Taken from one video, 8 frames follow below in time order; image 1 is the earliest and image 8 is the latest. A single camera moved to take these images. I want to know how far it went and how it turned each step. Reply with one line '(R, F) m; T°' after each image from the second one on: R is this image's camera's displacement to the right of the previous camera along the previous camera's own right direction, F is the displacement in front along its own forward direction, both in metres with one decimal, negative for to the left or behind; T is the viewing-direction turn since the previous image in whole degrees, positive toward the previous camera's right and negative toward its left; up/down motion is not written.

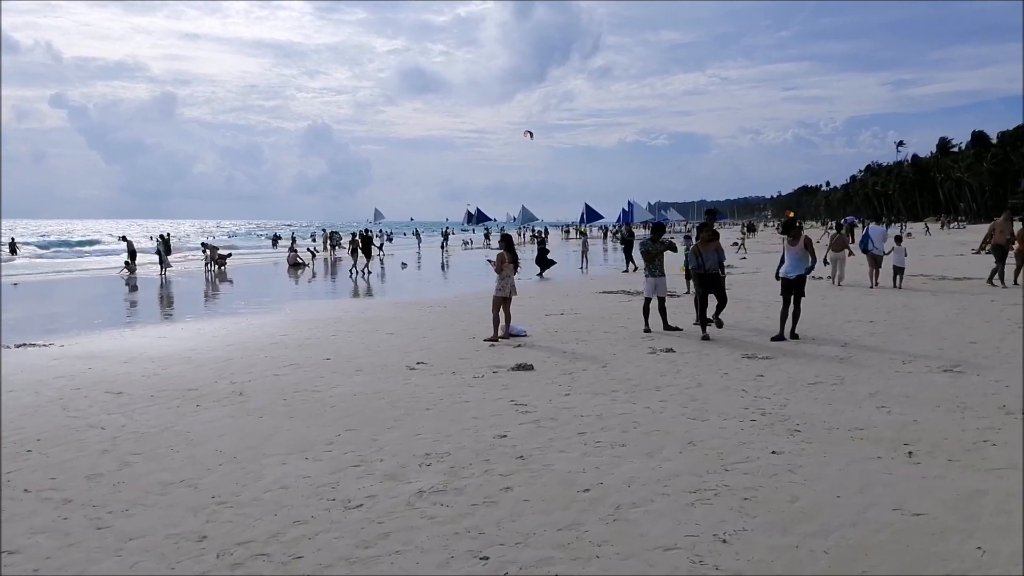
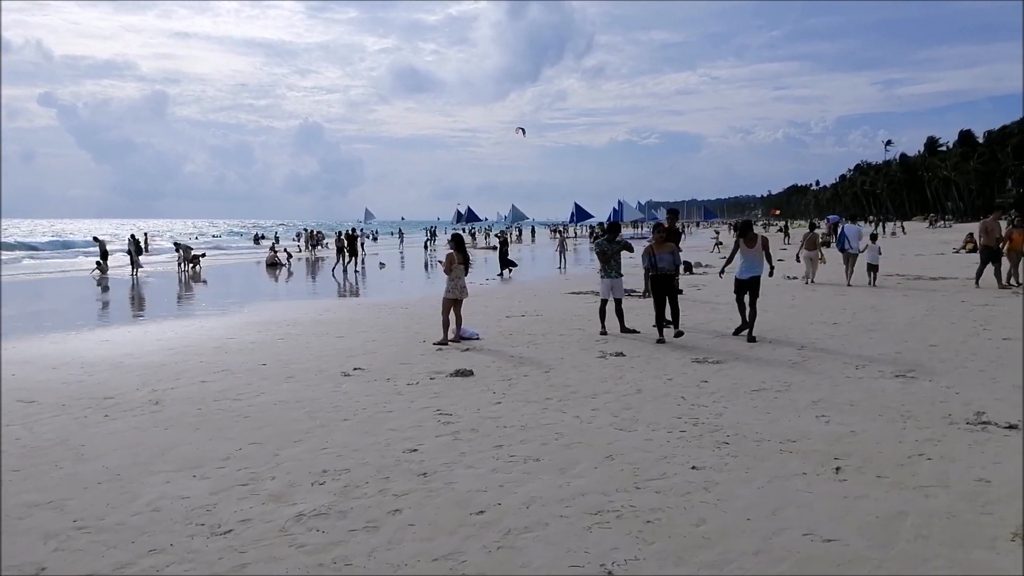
(+0.5, +0.3) m; +1°
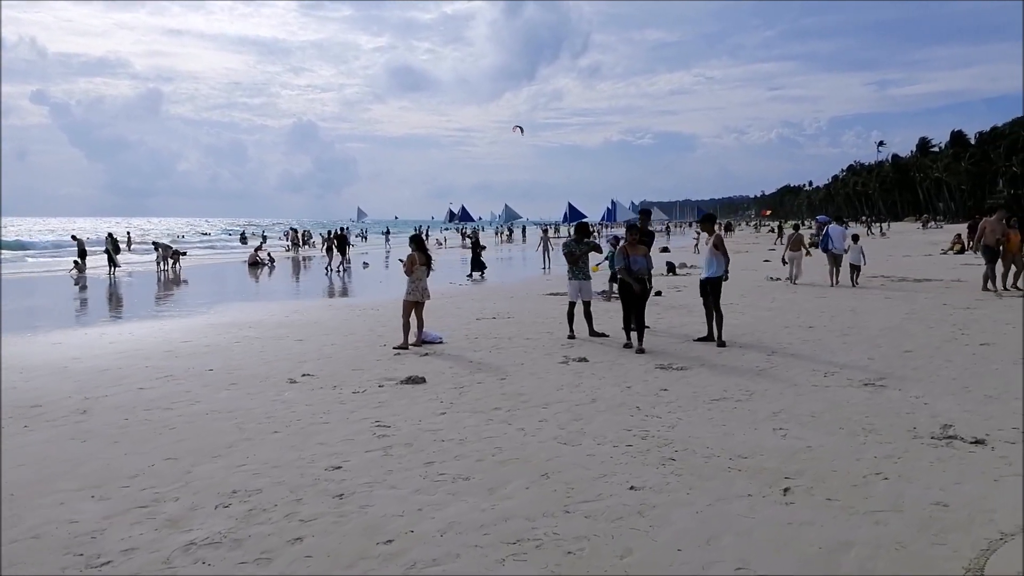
(+0.4, +0.3) m; 0°
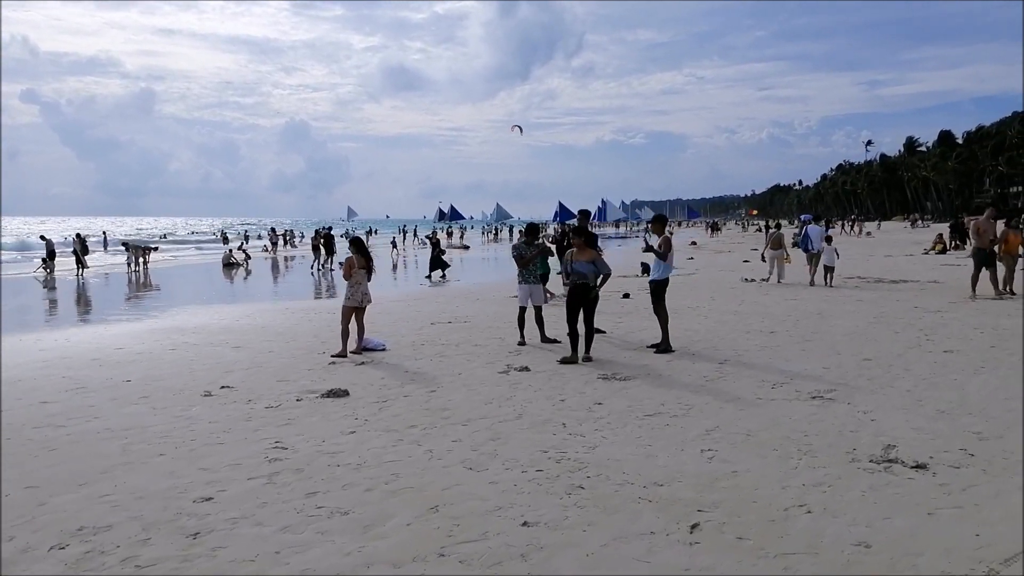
(+0.6, +0.4) m; +1°
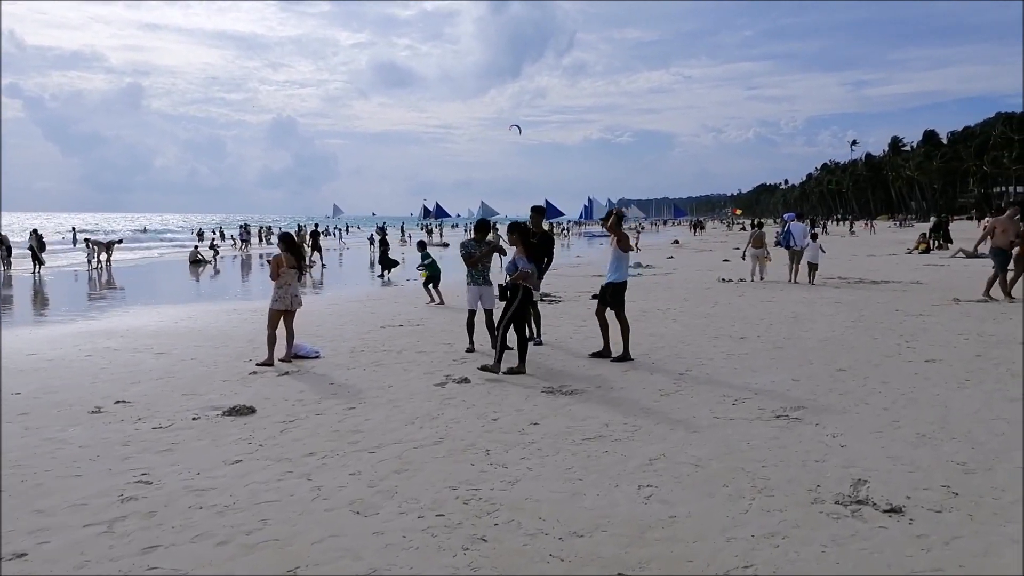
(+0.5, +0.8) m; +1°
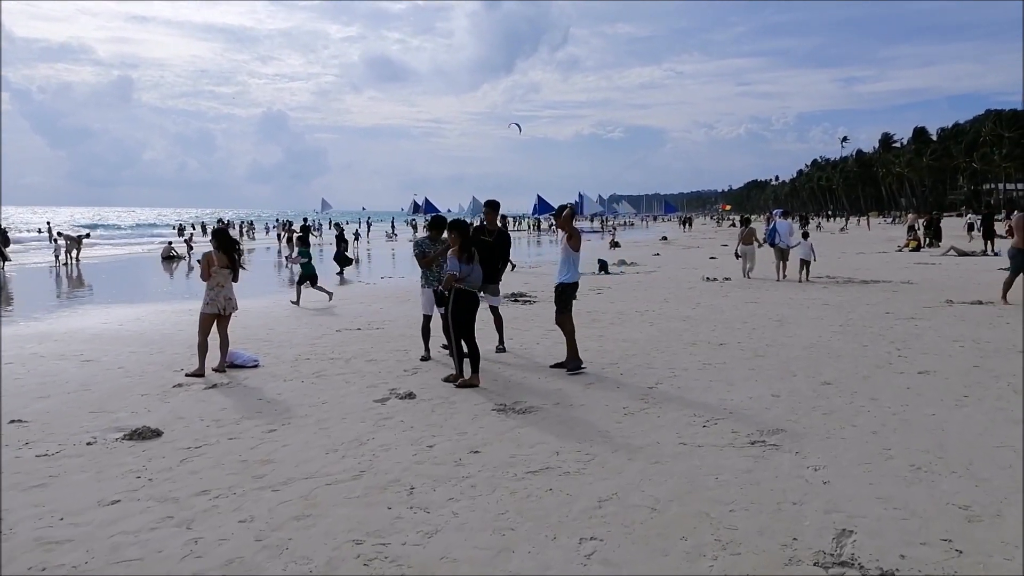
(+0.3, +0.7) m; +1°
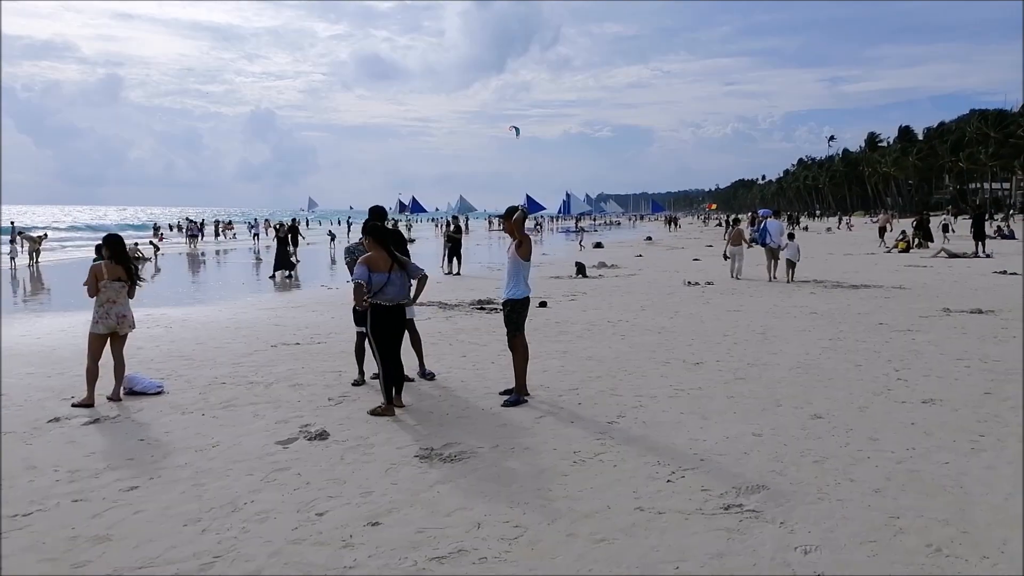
(+0.4, +1.0) m; +1°
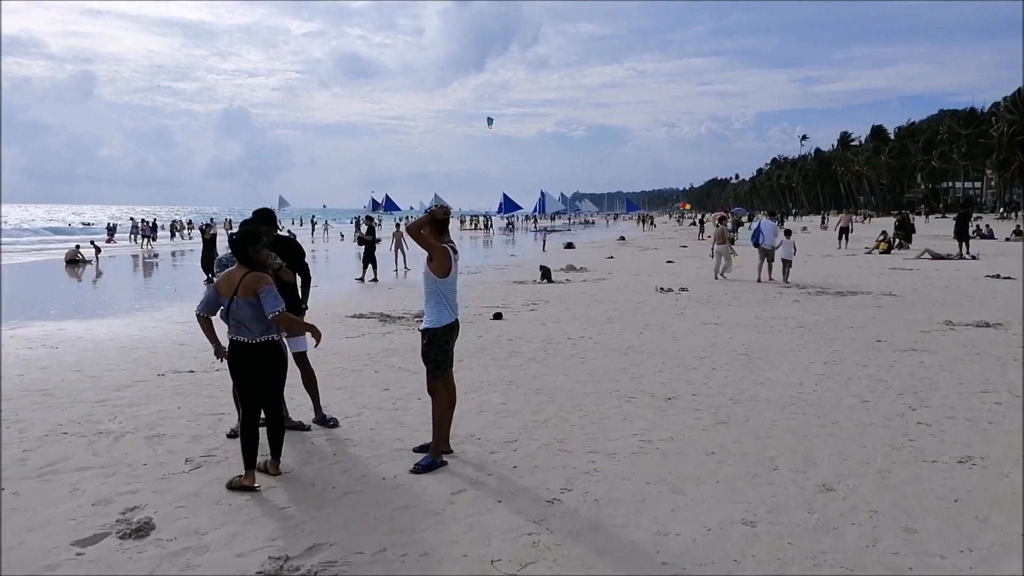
(+0.4, +1.4) m; +2°
